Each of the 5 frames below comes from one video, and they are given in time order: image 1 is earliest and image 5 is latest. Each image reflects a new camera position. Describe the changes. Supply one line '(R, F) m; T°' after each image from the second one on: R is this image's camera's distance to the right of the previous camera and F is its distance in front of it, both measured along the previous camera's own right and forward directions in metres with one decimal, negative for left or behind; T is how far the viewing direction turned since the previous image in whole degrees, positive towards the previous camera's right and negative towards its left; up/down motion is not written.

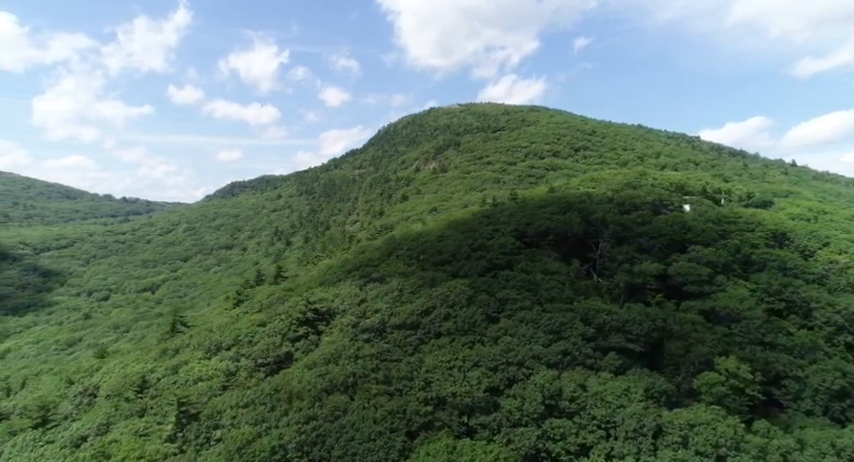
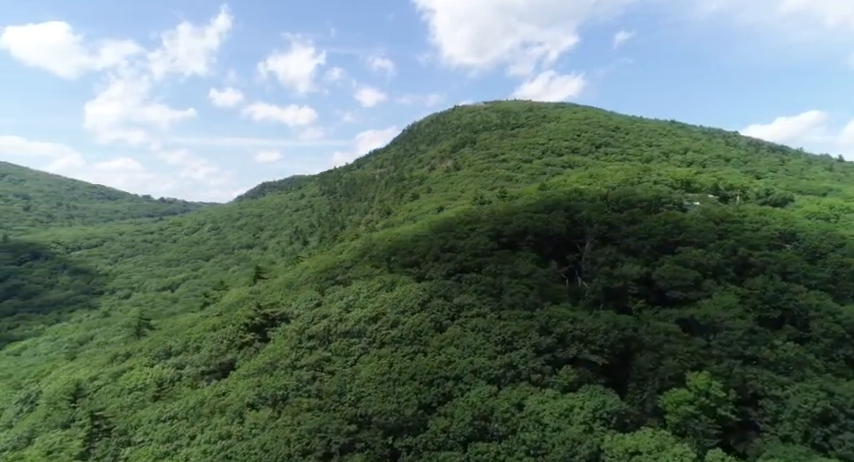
(+7.5, +3.2) m; -3°
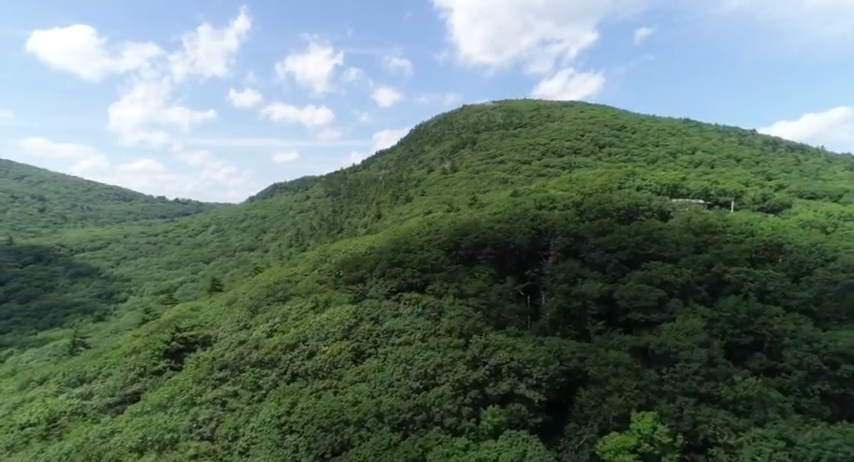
(+7.6, +4.3) m; -1°
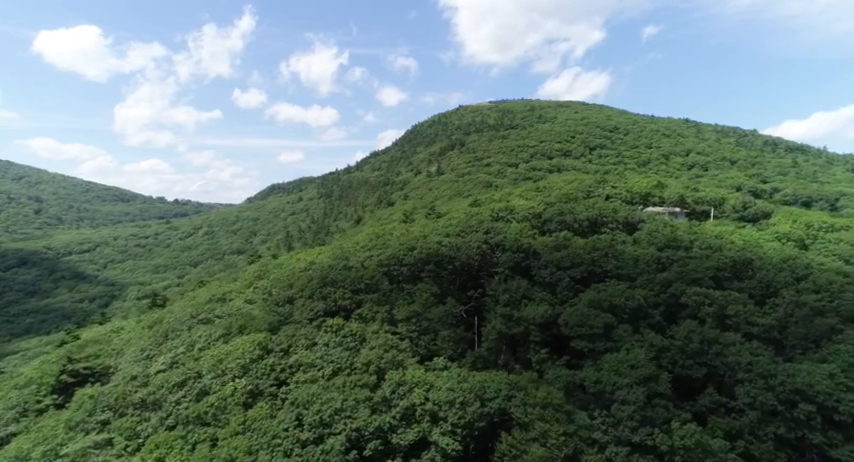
(+7.0, +4.2) m; 0°
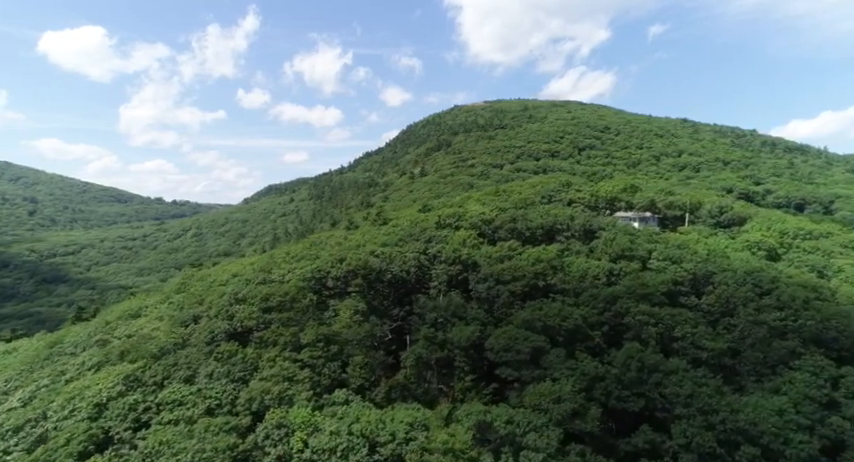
(+7.5, +4.8) m; 0°
